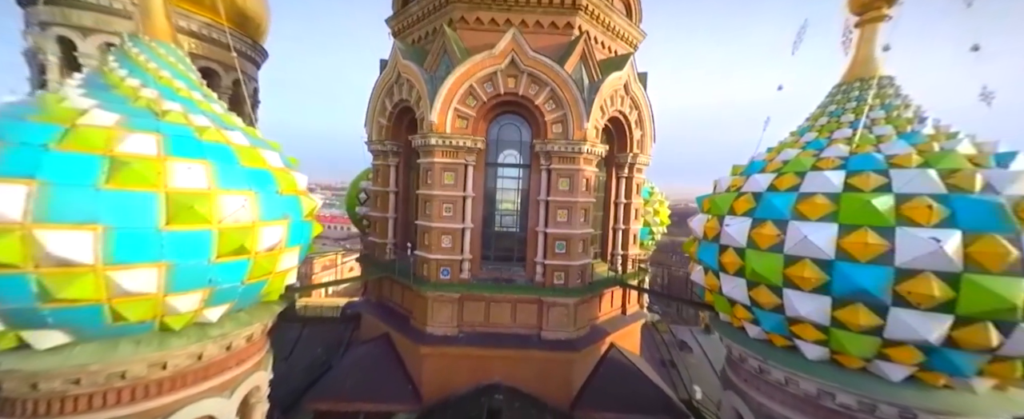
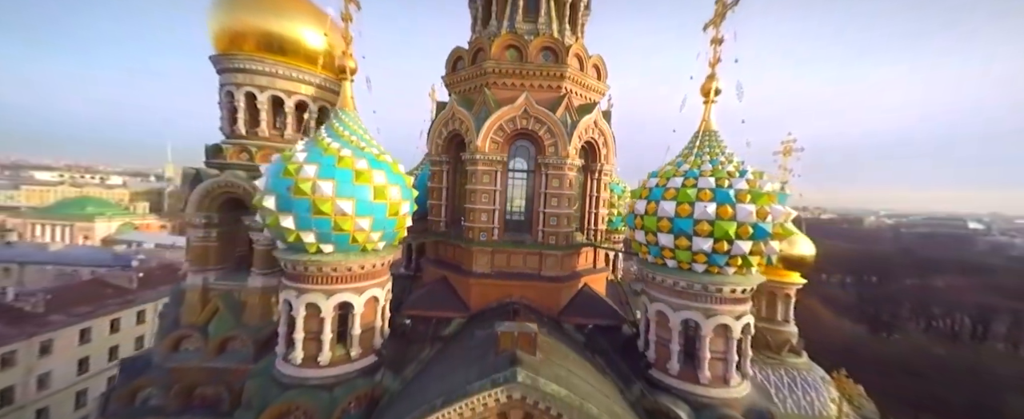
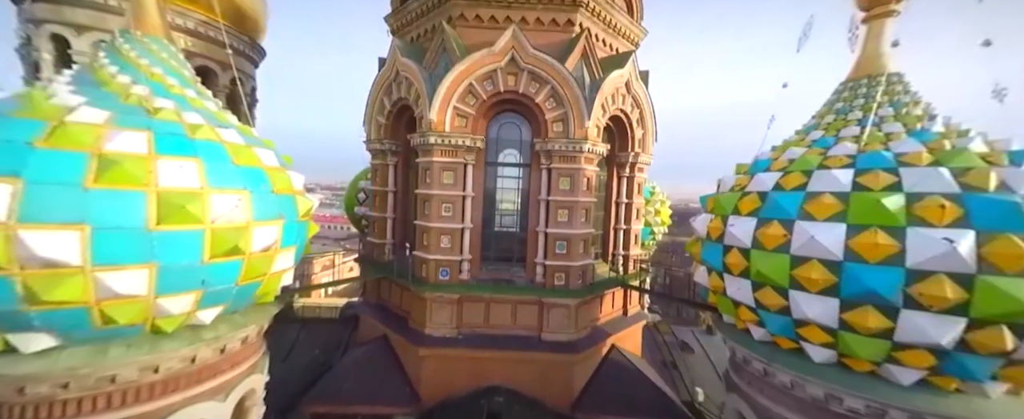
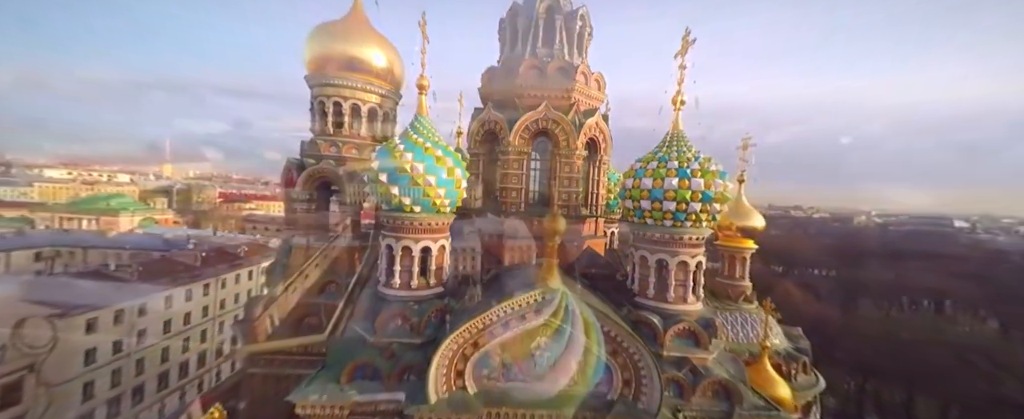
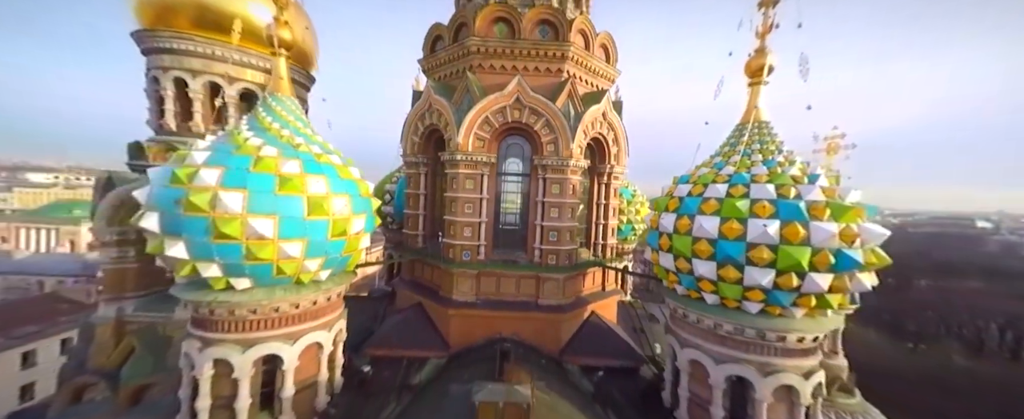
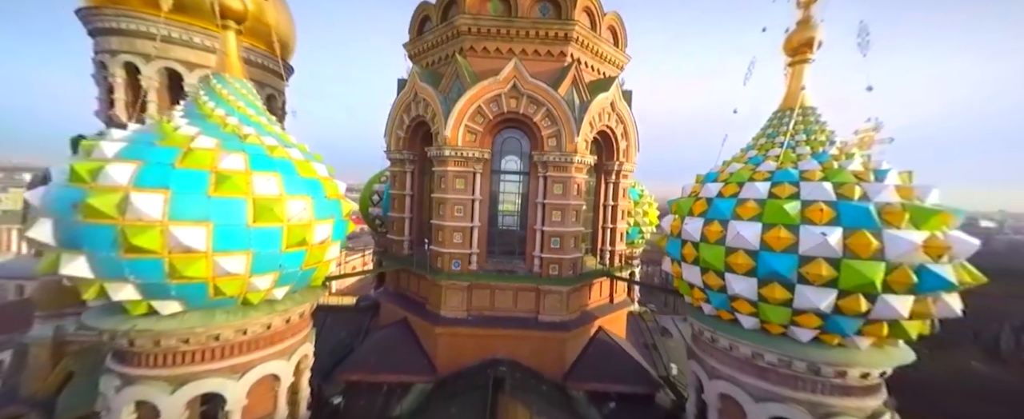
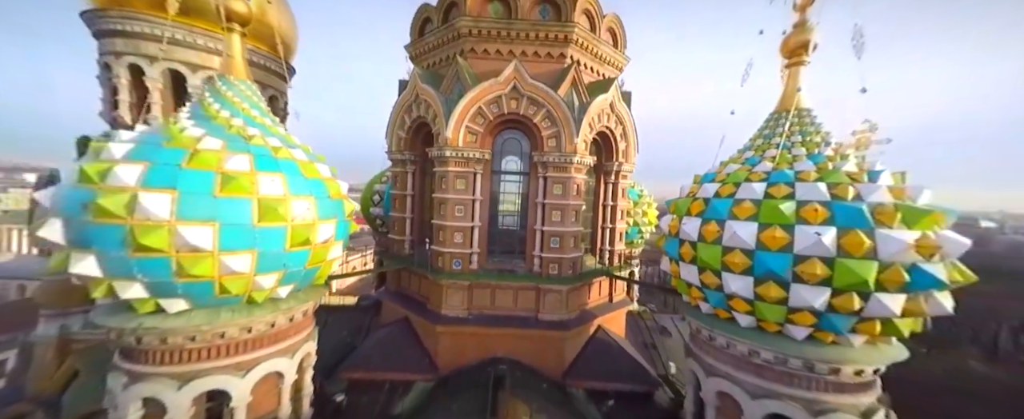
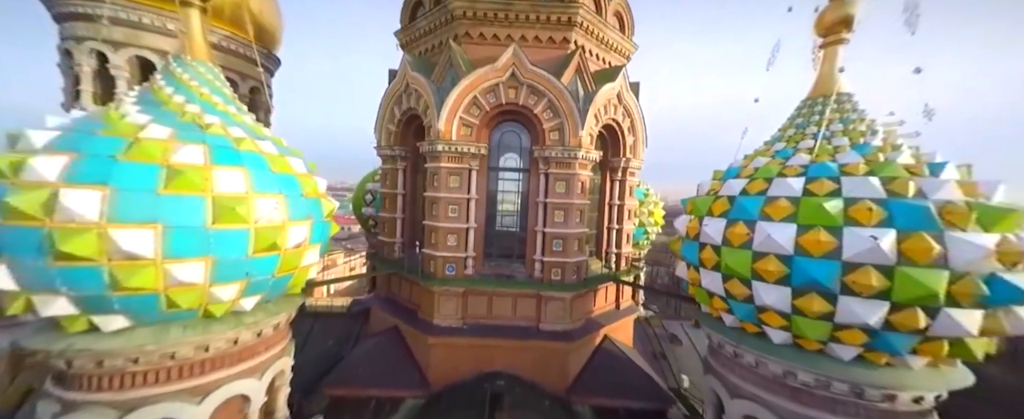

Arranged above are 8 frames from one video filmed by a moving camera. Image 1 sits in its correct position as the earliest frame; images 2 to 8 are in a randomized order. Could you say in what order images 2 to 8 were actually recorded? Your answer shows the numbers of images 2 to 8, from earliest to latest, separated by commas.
6, 3, 8, 7, 5, 2, 4
